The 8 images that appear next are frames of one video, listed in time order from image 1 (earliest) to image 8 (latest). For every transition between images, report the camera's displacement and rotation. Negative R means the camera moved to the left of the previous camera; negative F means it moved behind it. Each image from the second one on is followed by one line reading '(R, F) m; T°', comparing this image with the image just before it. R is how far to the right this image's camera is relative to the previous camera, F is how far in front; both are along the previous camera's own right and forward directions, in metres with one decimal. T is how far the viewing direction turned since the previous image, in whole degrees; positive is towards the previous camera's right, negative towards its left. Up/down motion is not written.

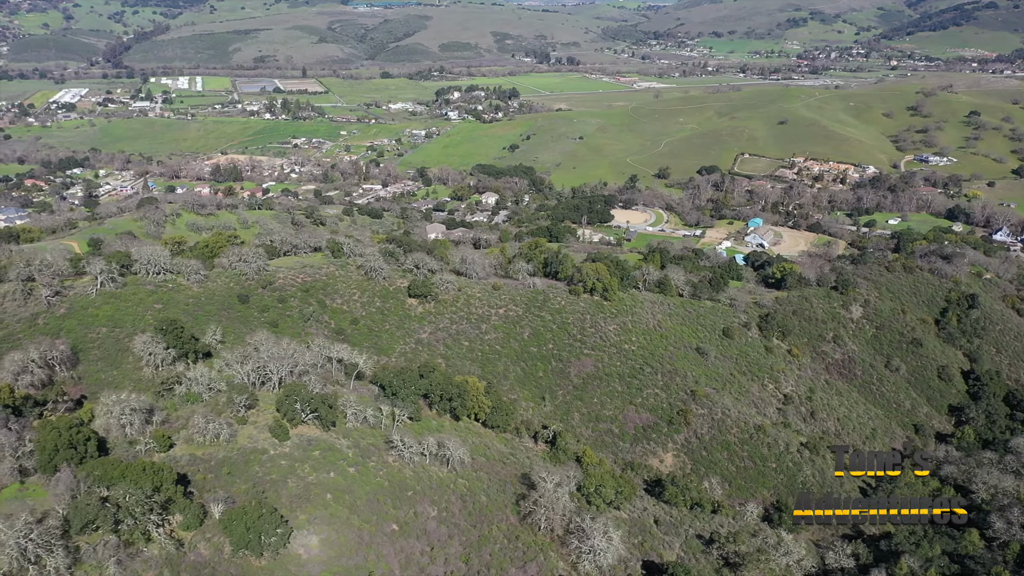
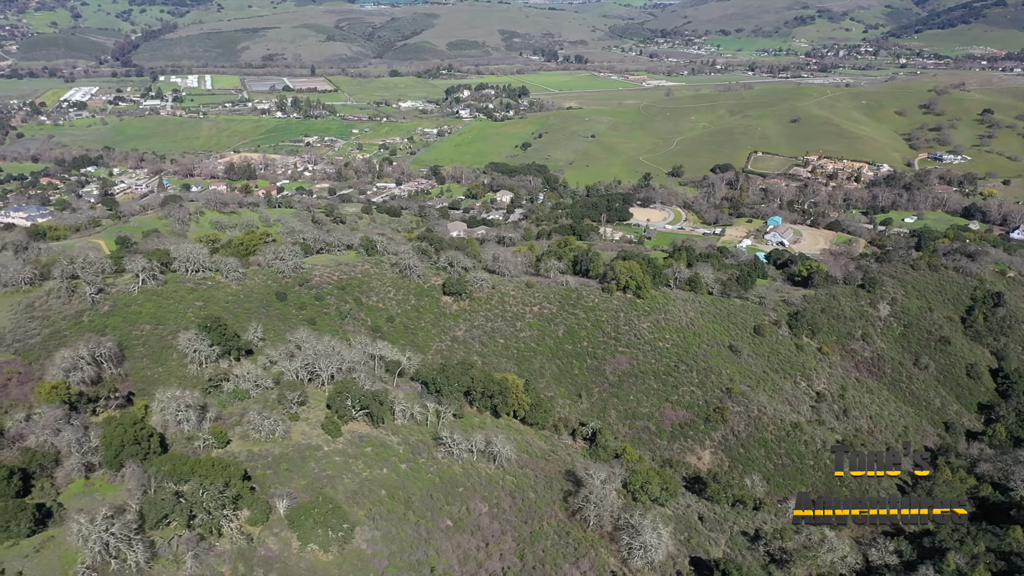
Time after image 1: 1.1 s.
(-2.3, -0.2) m; 0°
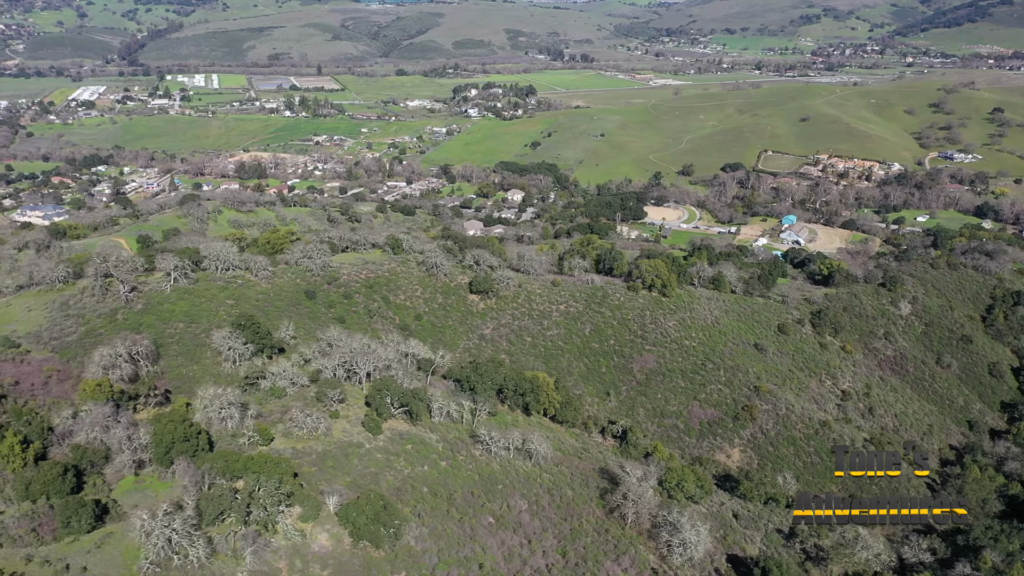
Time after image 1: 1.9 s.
(-1.8, -0.1) m; 0°
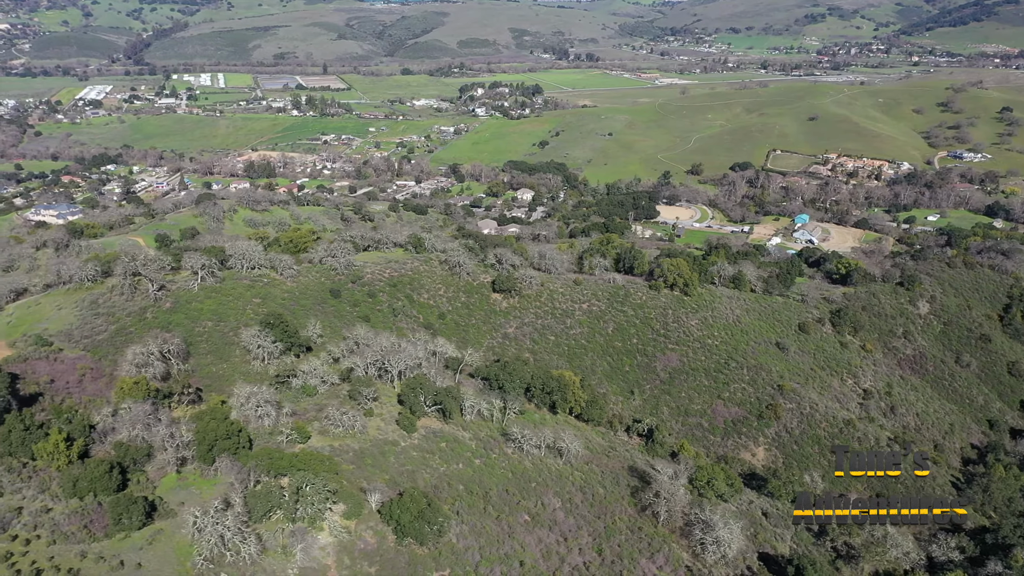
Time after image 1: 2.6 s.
(-1.5, -0.1) m; 0°
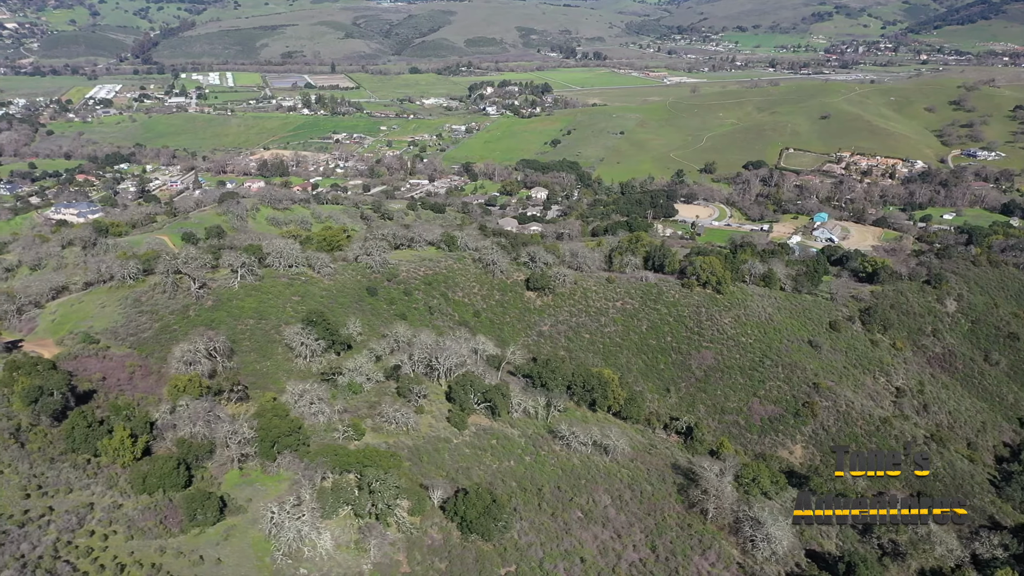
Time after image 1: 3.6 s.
(-2.3, -0.1) m; 0°
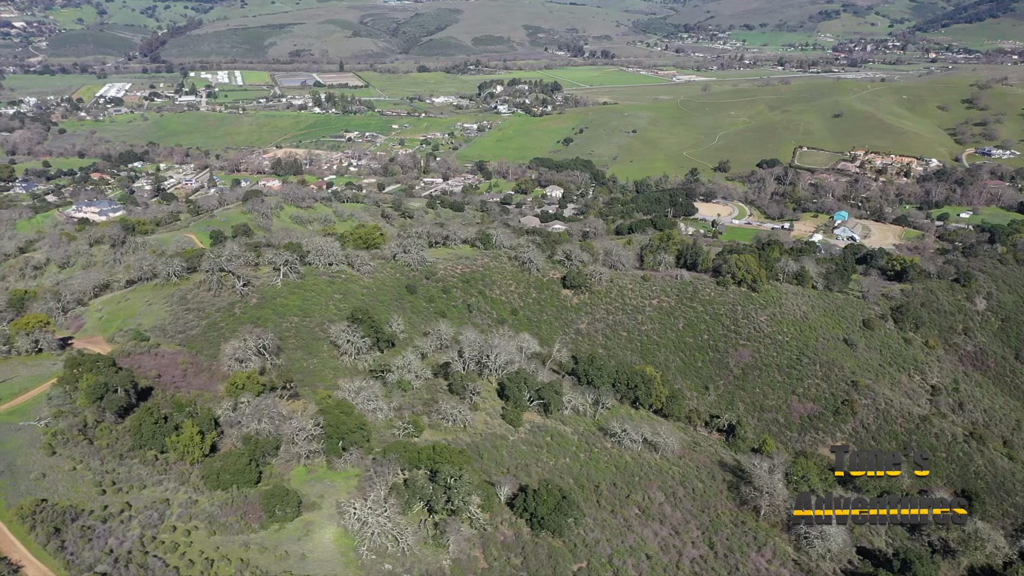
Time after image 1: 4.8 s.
(-2.5, -0.1) m; 0°
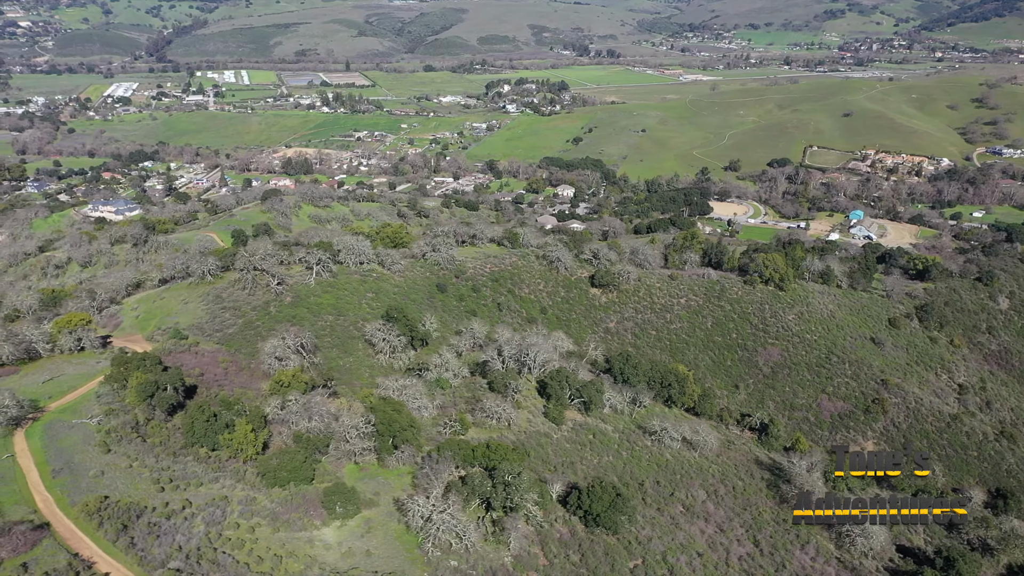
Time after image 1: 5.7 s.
(-1.9, -0.1) m; 0°
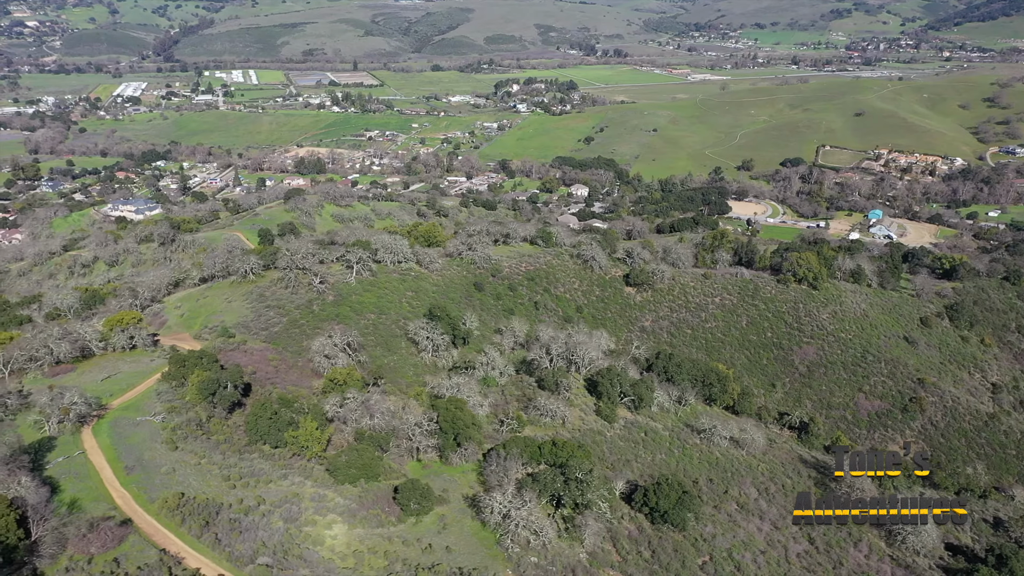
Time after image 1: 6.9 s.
(-2.4, -0.1) m; 0°
